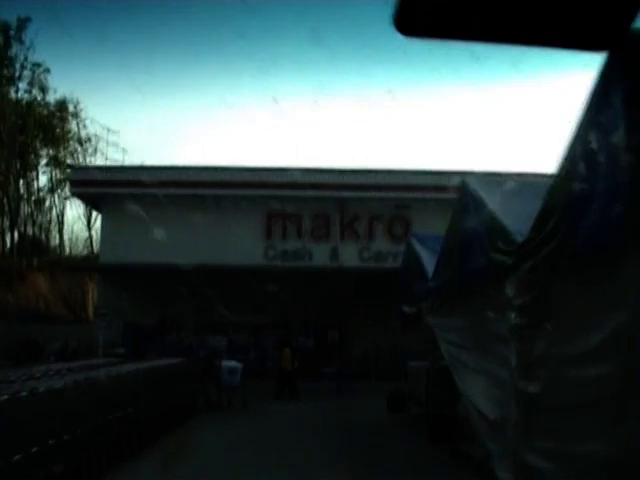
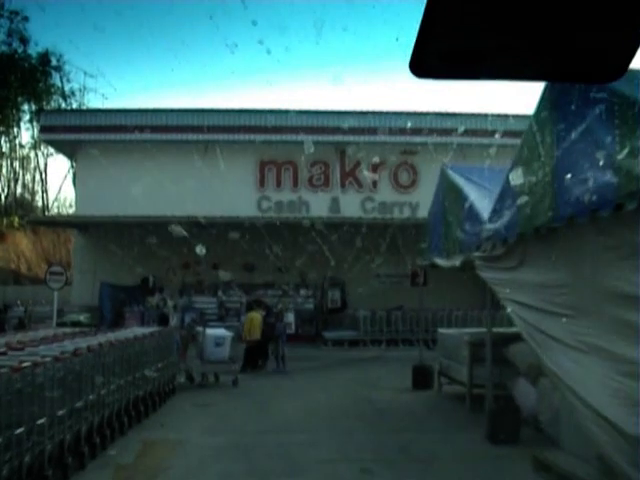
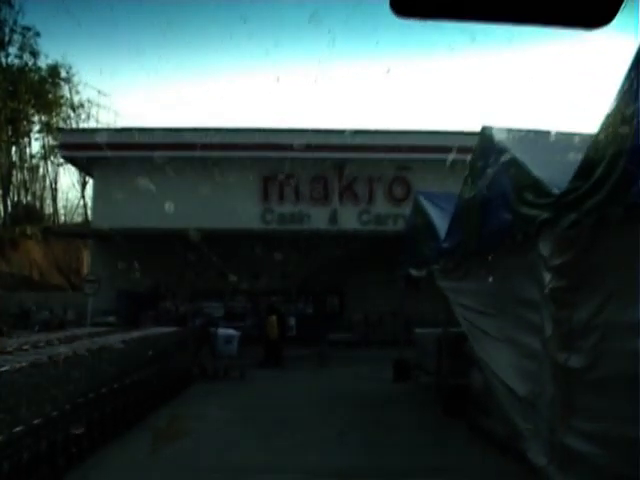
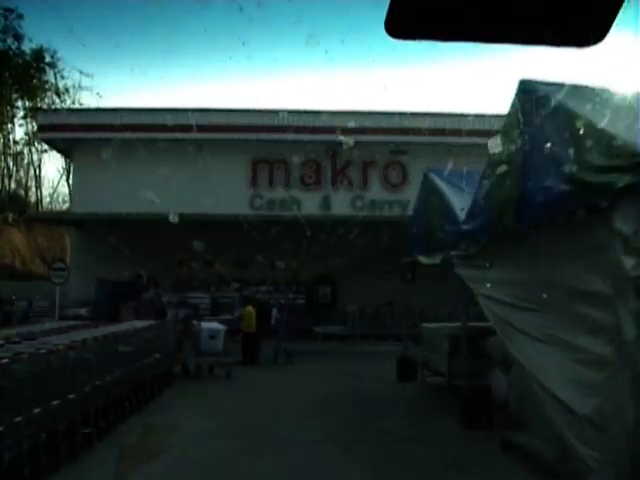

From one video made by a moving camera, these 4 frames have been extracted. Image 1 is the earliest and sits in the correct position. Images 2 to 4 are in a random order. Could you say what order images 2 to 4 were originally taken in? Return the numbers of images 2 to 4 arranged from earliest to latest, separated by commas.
3, 4, 2
